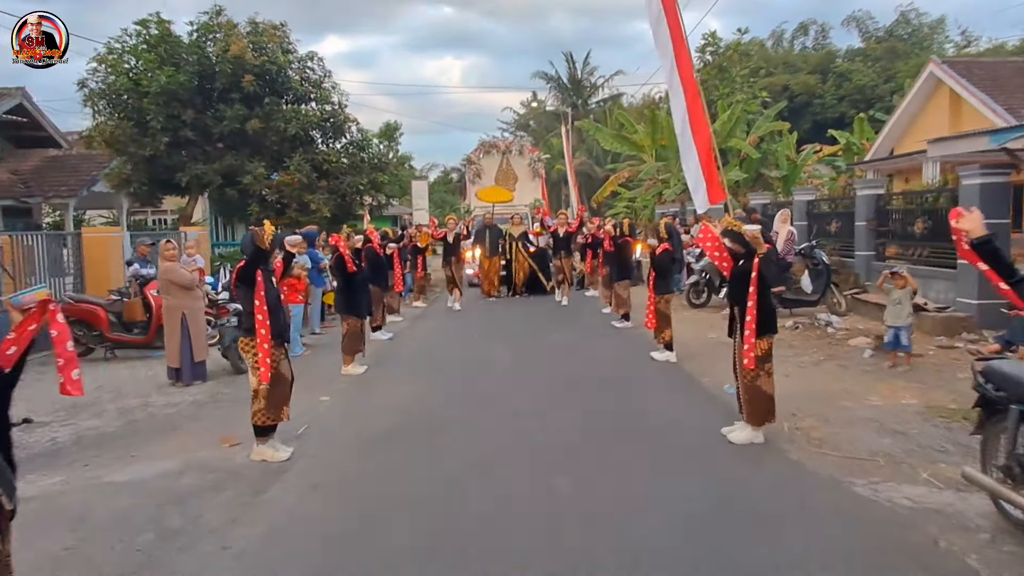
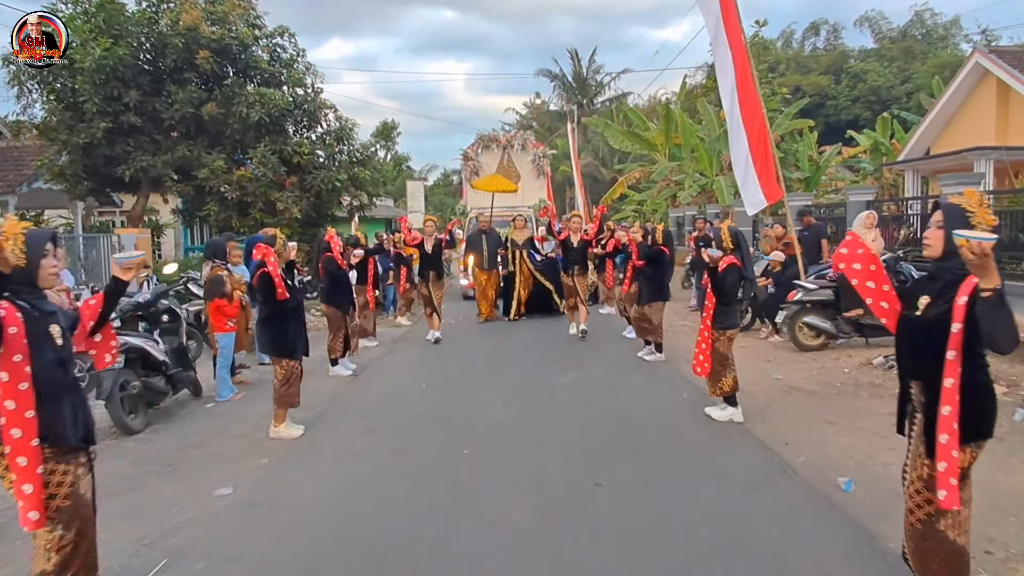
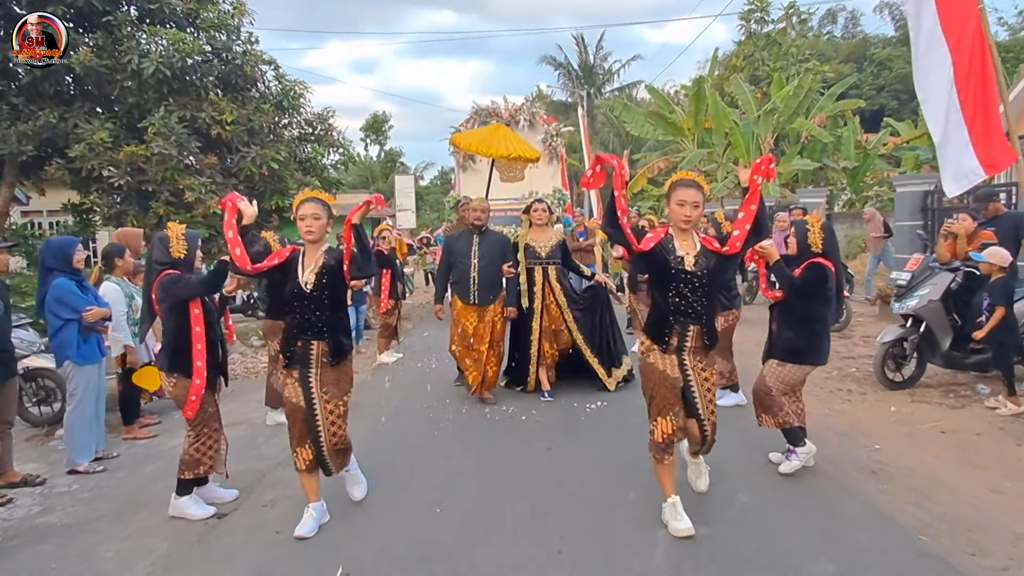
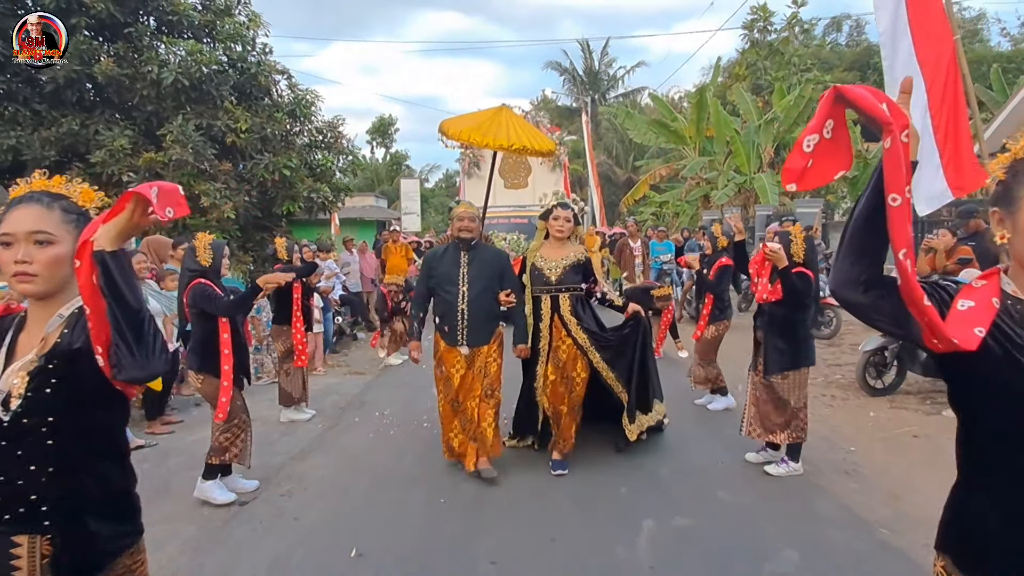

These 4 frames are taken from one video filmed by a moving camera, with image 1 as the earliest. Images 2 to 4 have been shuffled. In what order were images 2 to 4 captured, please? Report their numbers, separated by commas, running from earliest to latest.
2, 3, 4
